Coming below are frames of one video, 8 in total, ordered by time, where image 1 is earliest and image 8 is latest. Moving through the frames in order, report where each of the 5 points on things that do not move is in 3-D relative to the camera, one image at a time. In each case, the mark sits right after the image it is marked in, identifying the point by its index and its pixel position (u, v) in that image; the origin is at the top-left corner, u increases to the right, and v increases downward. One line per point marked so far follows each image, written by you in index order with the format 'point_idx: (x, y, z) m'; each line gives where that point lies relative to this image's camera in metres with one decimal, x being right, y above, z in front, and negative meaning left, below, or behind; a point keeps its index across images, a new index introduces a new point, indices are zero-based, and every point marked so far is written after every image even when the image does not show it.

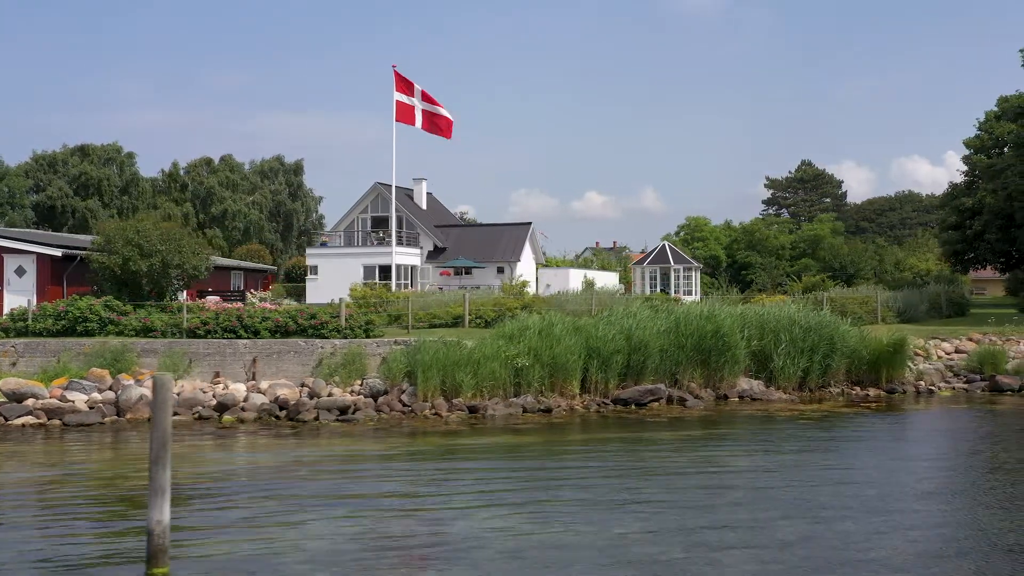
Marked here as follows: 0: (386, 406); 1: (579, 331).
0: (-2.4, -2.2, +17.6) m
1: (+1.4, -0.9, +19.4) m
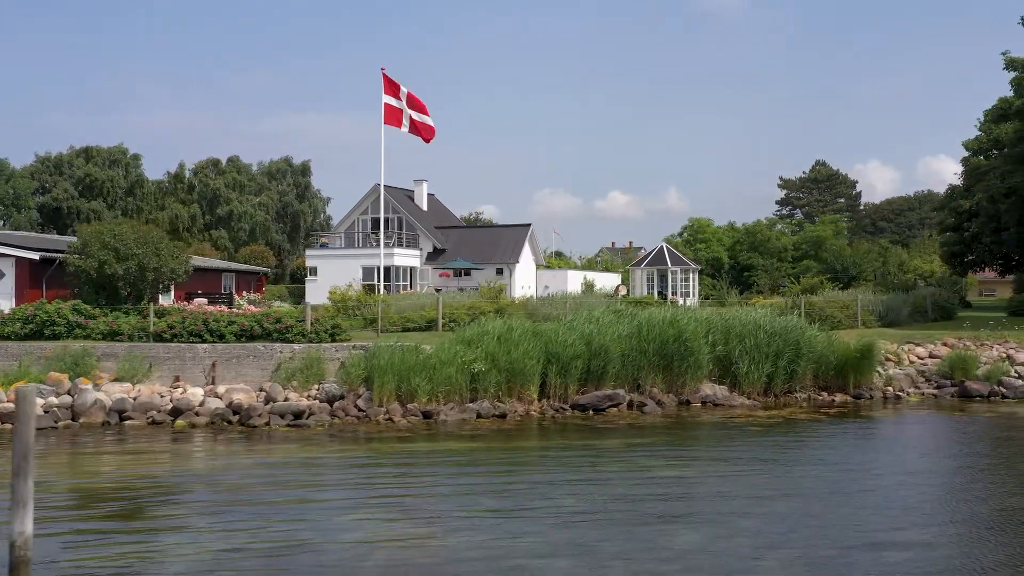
0: (-3.2, -2.3, +17.6) m
1: (+0.6, -1.0, +19.4) m
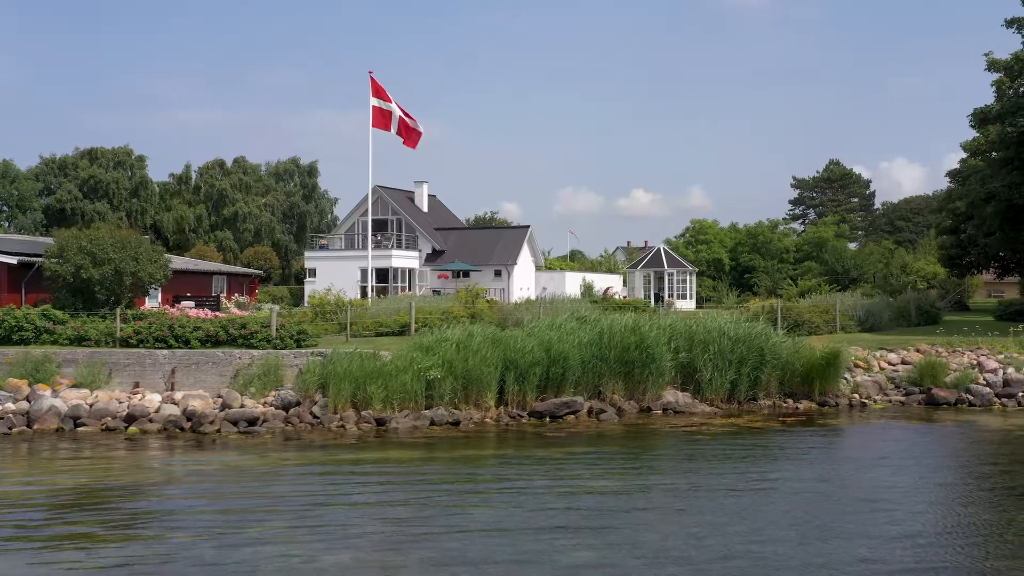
0: (-4.1, -2.5, +17.6) m
1: (-0.3, -1.2, +19.3) m
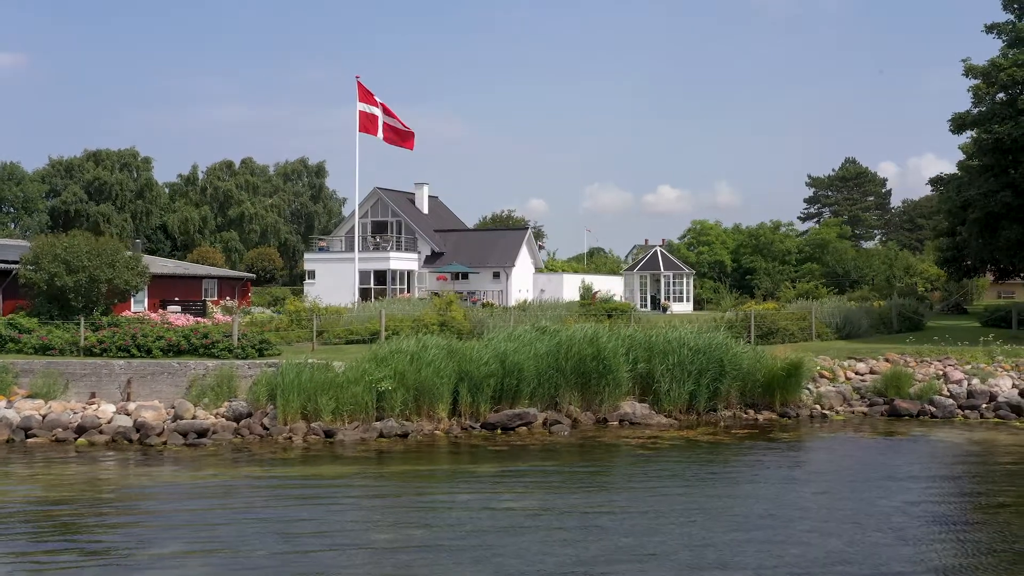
0: (-5.1, -2.7, +17.7) m
1: (-1.2, -1.4, +19.3) m
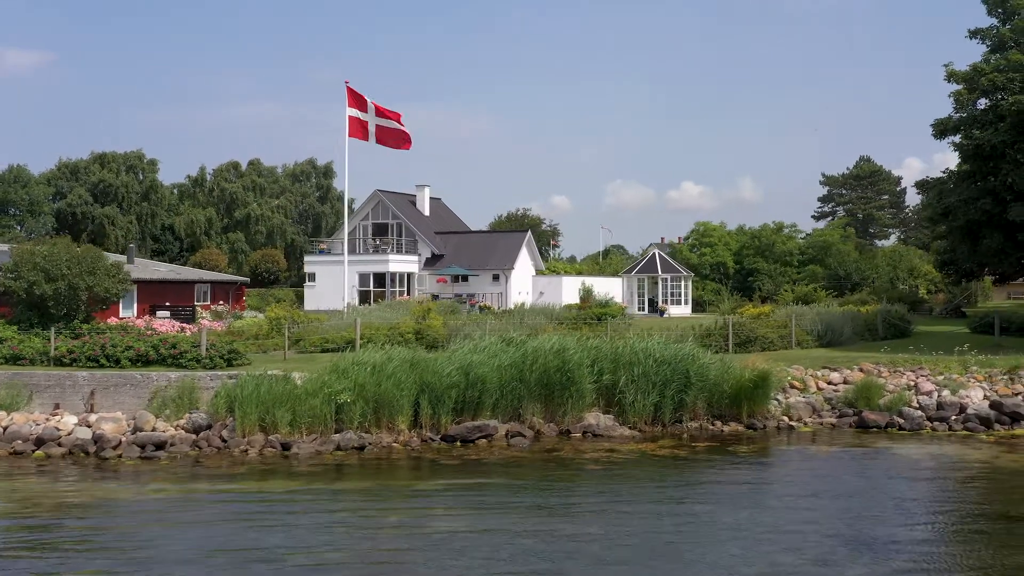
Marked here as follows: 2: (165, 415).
0: (-5.9, -2.9, +17.7) m
1: (-2.0, -1.6, +19.3) m
2: (-7.0, -2.6, +18.7) m
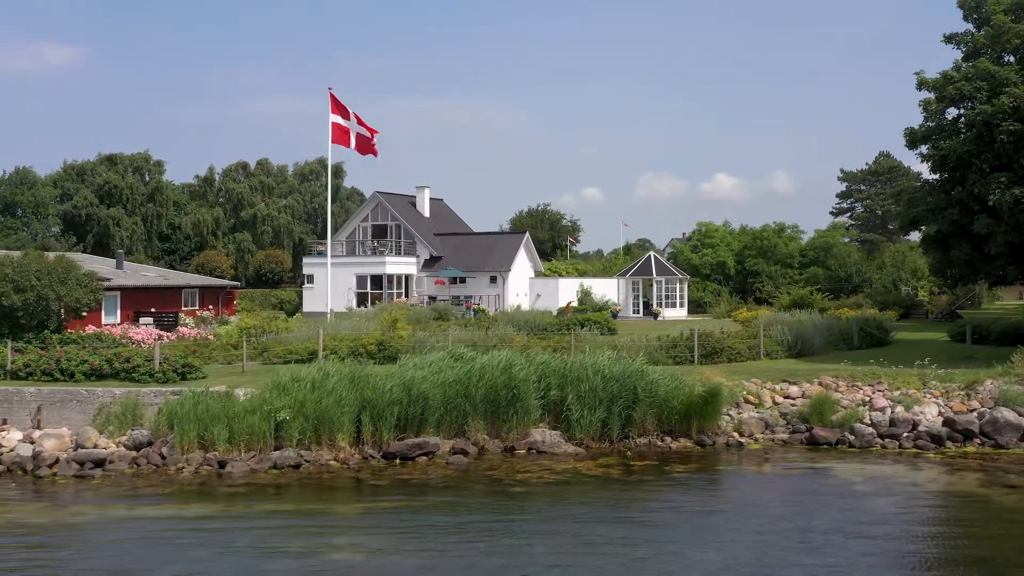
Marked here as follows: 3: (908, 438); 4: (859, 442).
0: (-7.1, -3.3, +17.8) m
1: (-3.2, -2.0, +19.3) m
2: (-8.2, -2.9, +18.8) m
3: (+8.5, -3.2, +19.8) m
4: (+7.5, -3.3, +19.8) m
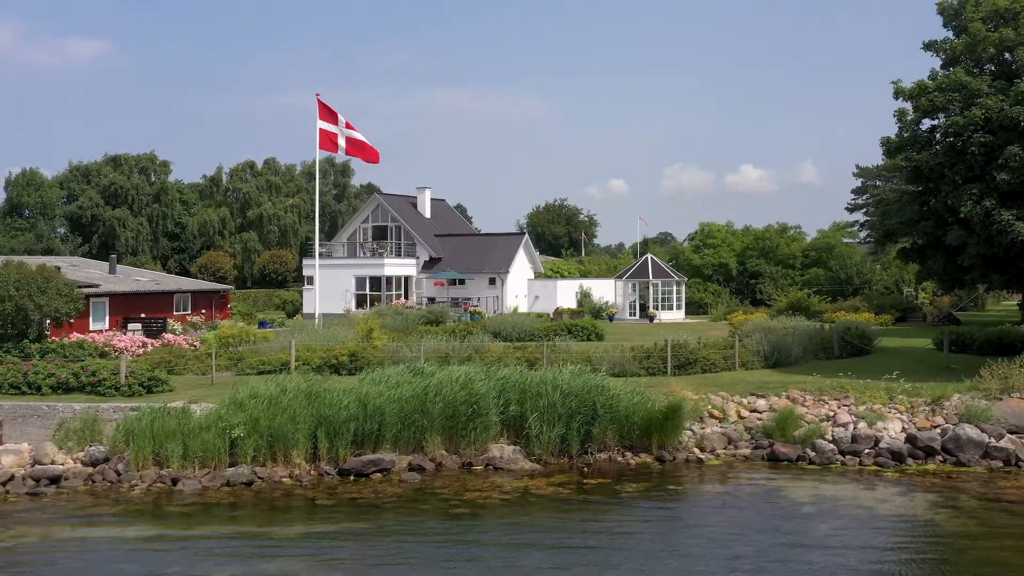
0: (-8.1, -3.7, +17.9) m
1: (-4.1, -2.3, +19.4) m
2: (-9.1, -3.3, +18.9) m
3: (+7.6, -3.6, +19.7) m
4: (+6.6, -3.7, +19.7) m
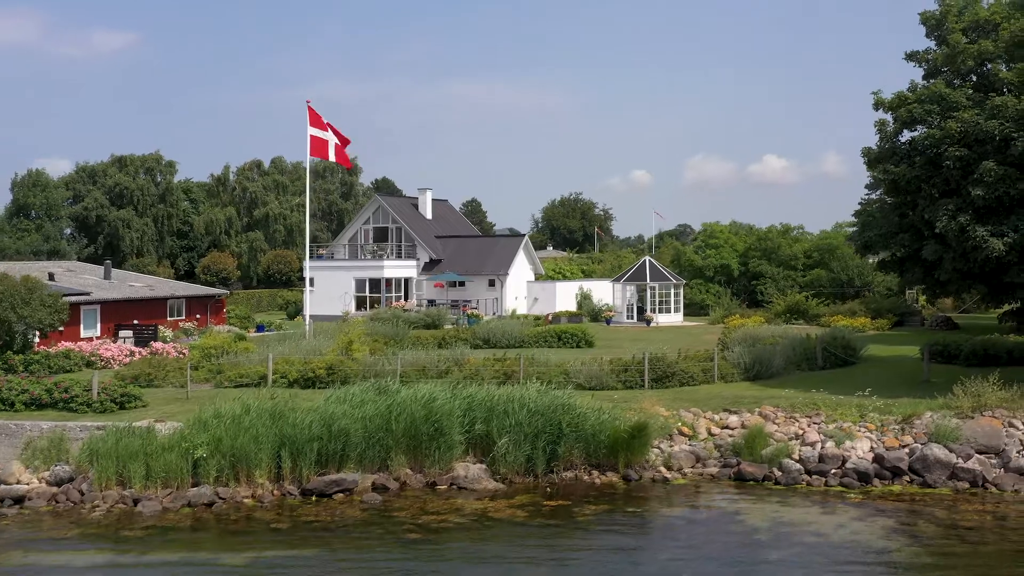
0: (-8.9, -4.1, +18.1) m
1: (-4.9, -2.7, +19.4) m
2: (-9.9, -3.7, +19.1) m
3: (+6.9, -4.0, +19.6) m
4: (+5.8, -4.1, +19.6) m
